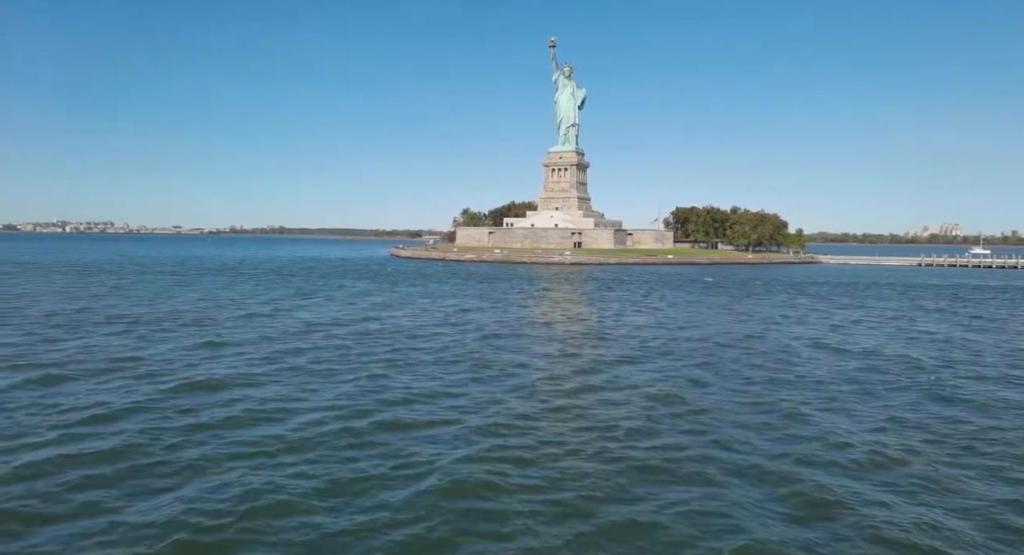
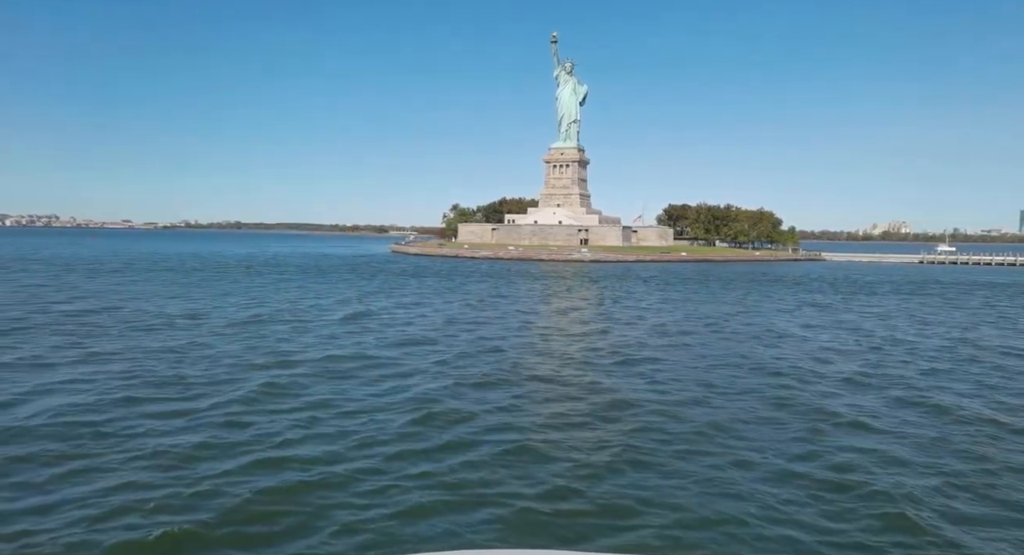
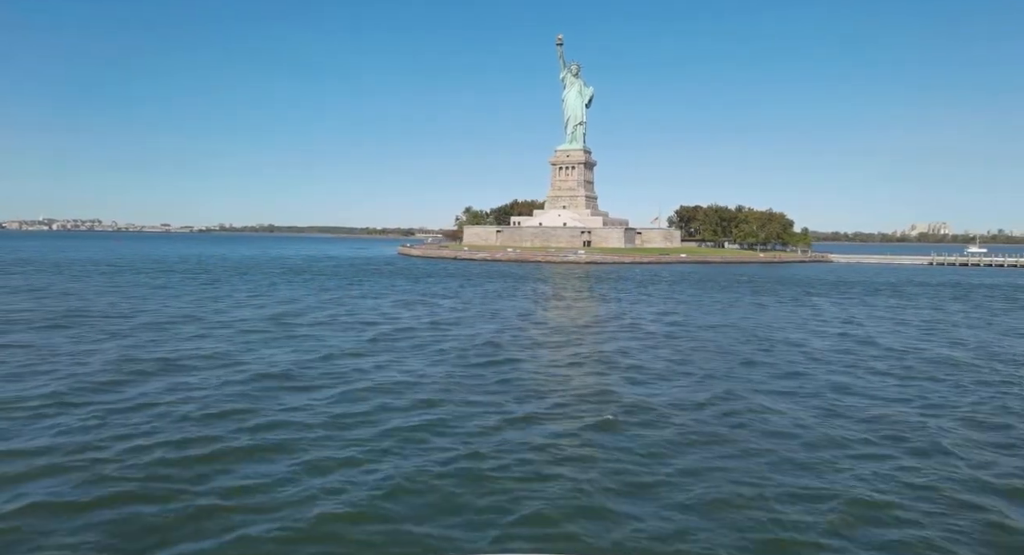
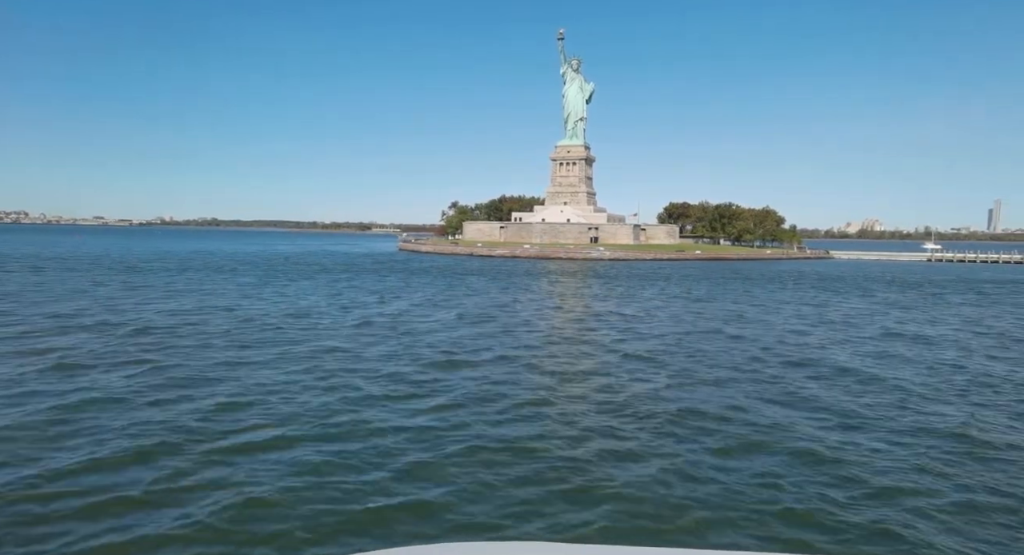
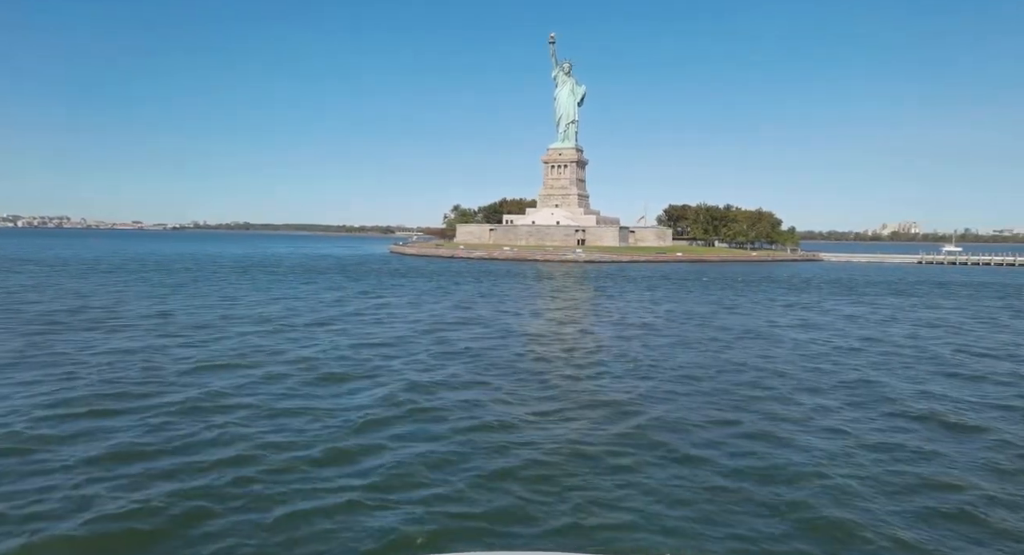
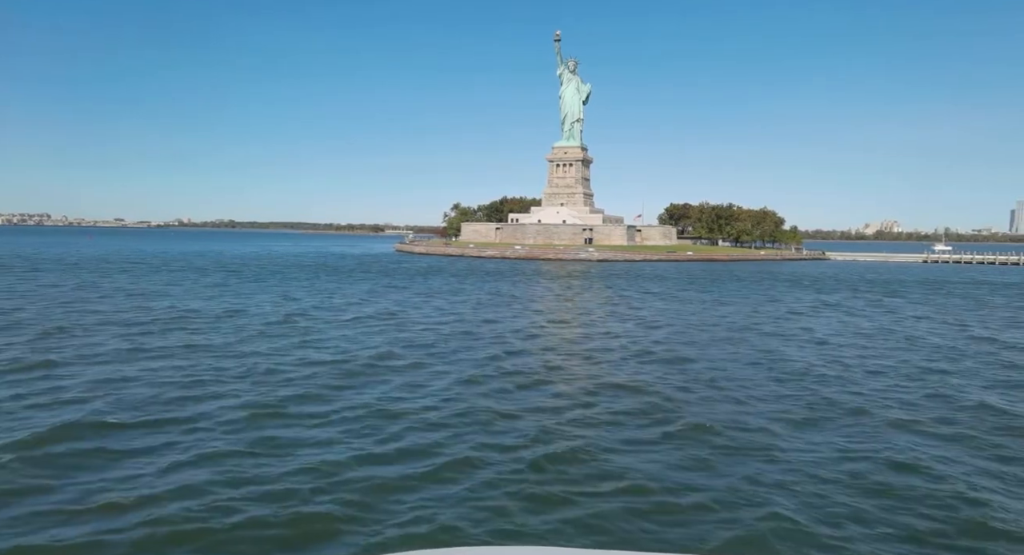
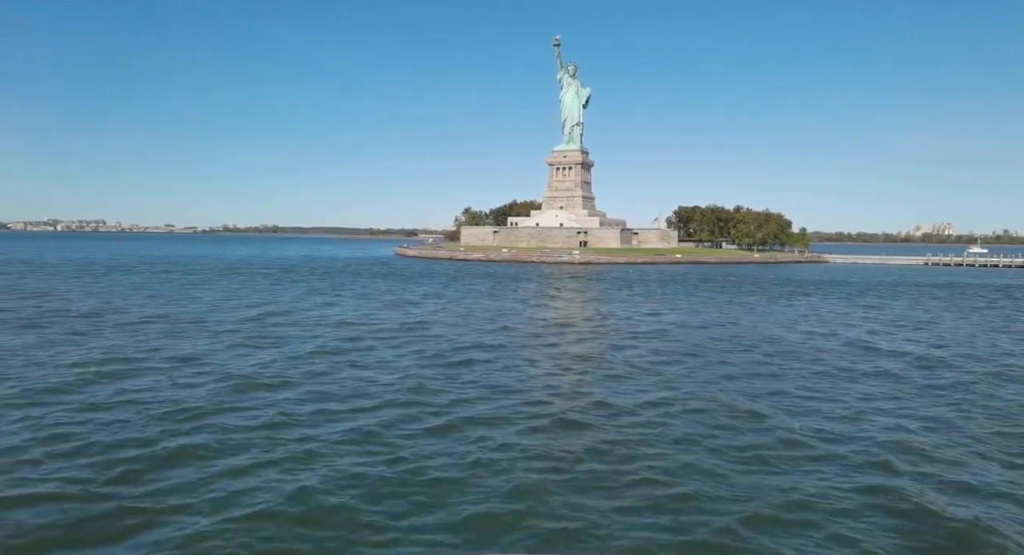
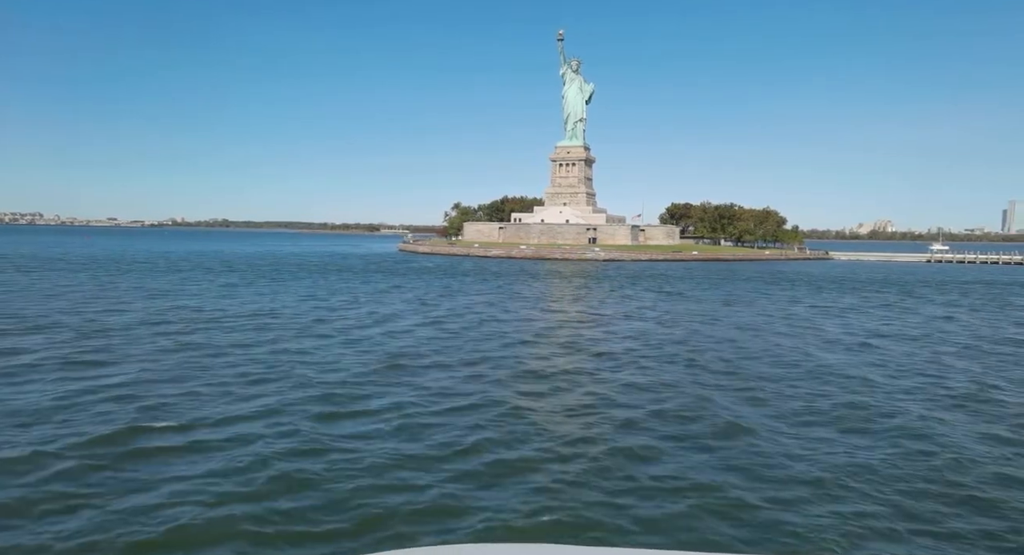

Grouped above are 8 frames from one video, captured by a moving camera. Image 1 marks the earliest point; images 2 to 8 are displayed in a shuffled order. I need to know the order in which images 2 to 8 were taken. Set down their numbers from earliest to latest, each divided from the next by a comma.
7, 3, 5, 2, 6, 8, 4
